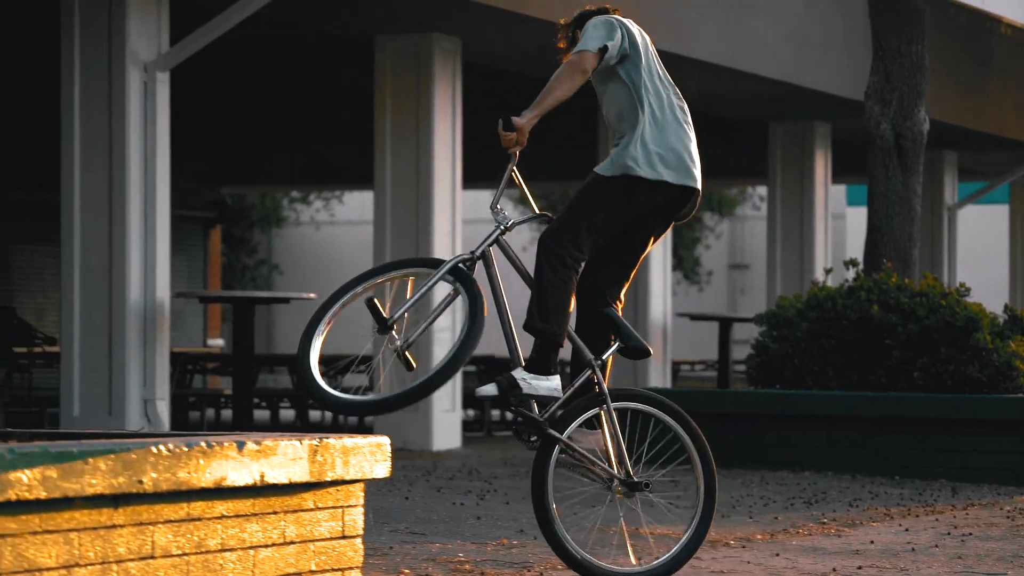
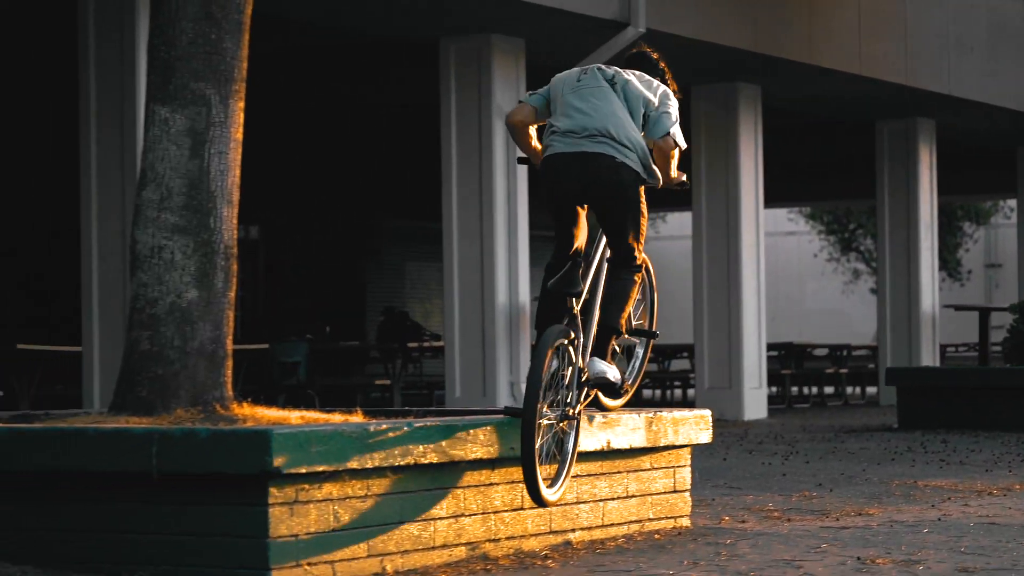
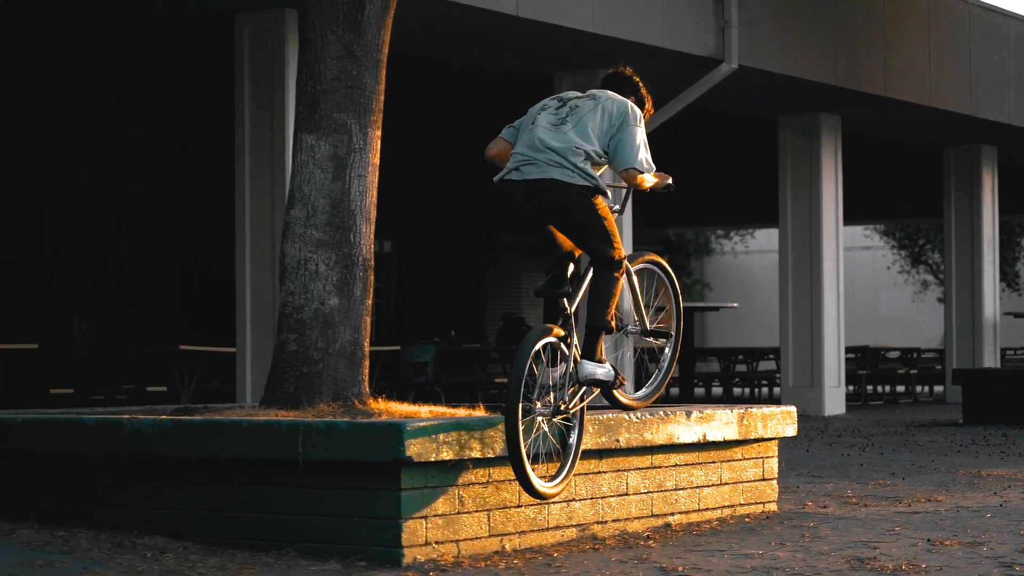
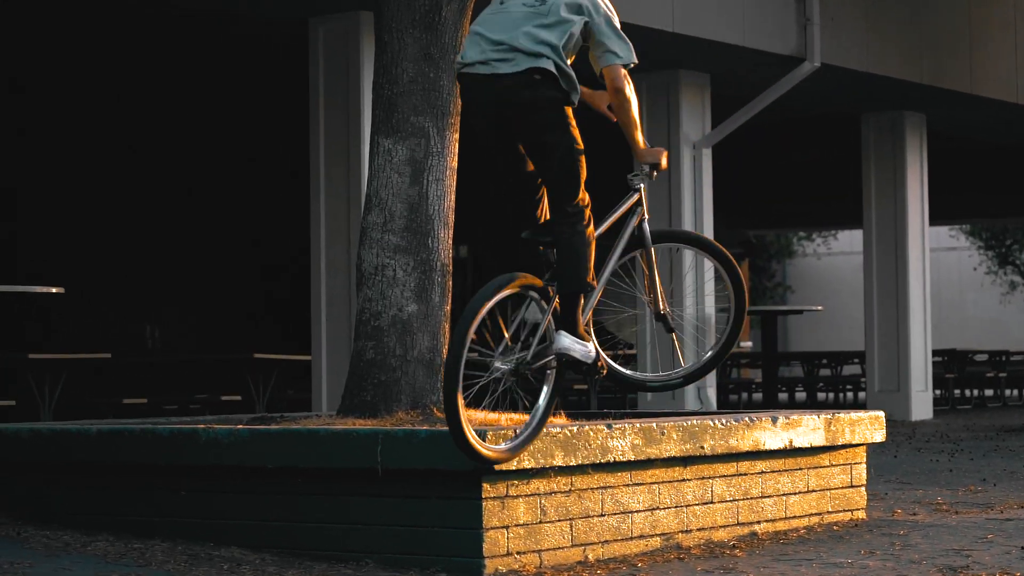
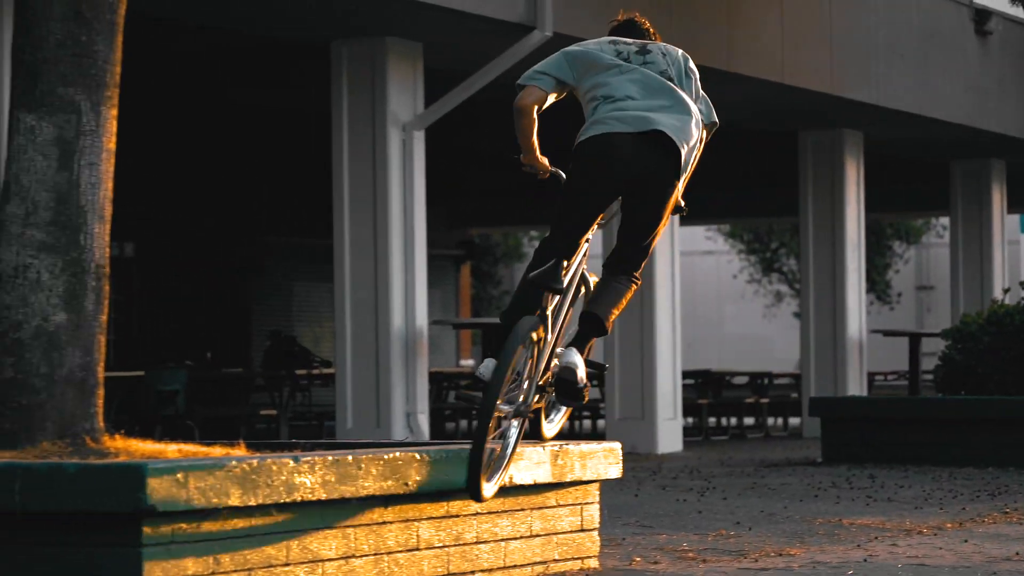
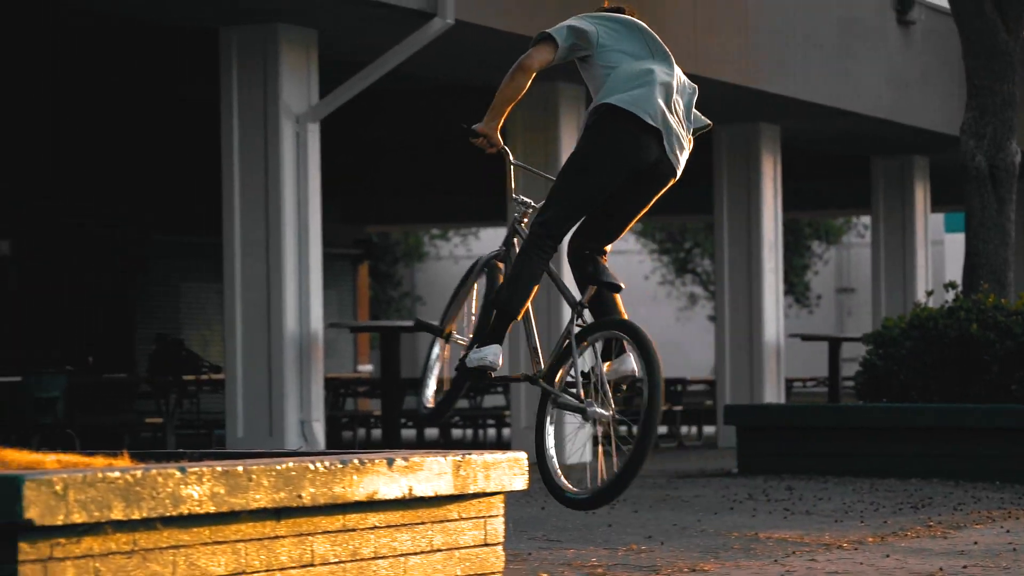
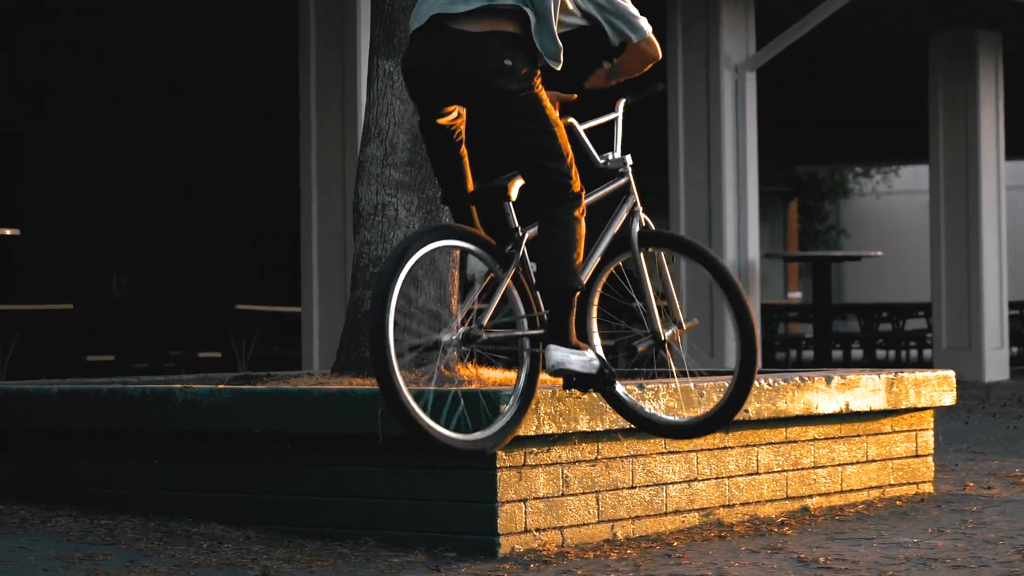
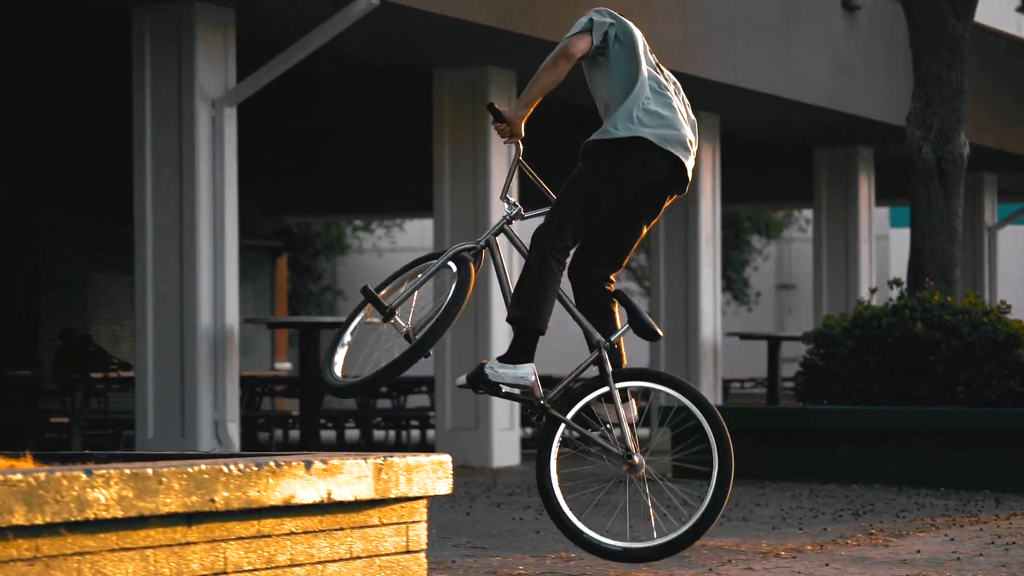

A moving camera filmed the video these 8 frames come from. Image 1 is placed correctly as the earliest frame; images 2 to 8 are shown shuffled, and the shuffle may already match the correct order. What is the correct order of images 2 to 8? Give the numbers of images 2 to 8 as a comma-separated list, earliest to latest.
8, 6, 5, 2, 3, 4, 7
